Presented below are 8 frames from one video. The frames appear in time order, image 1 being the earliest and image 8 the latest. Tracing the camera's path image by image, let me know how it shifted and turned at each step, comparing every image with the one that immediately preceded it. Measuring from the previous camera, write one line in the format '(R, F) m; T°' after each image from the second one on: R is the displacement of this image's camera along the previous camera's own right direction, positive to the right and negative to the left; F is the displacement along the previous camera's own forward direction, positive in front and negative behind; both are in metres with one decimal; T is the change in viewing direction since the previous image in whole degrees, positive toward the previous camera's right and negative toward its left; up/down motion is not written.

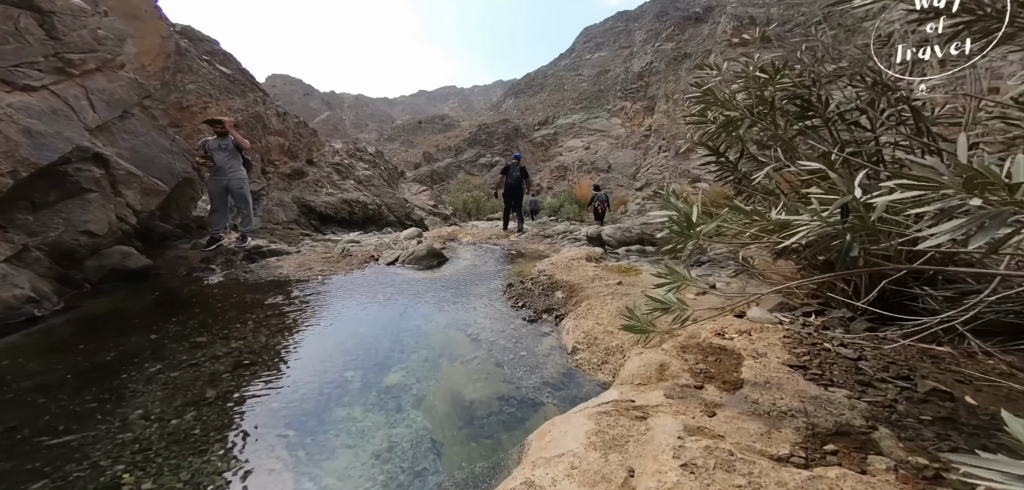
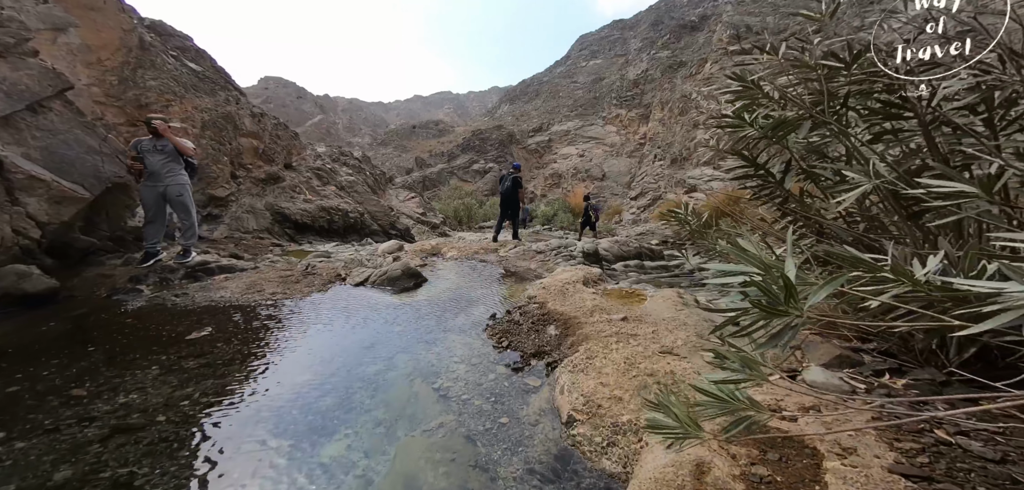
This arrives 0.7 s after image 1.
(+0.1, +0.6) m; +1°
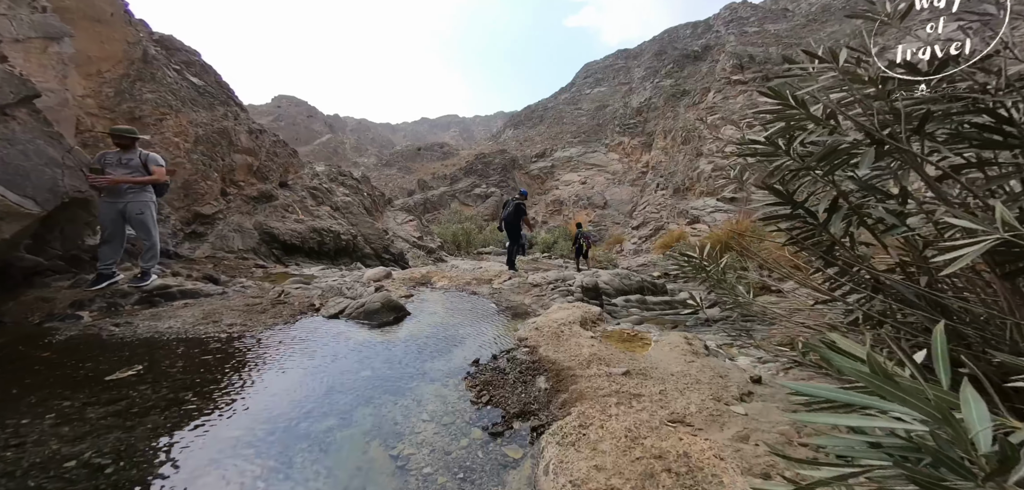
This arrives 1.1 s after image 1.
(+0.1, +0.4) m; 0°
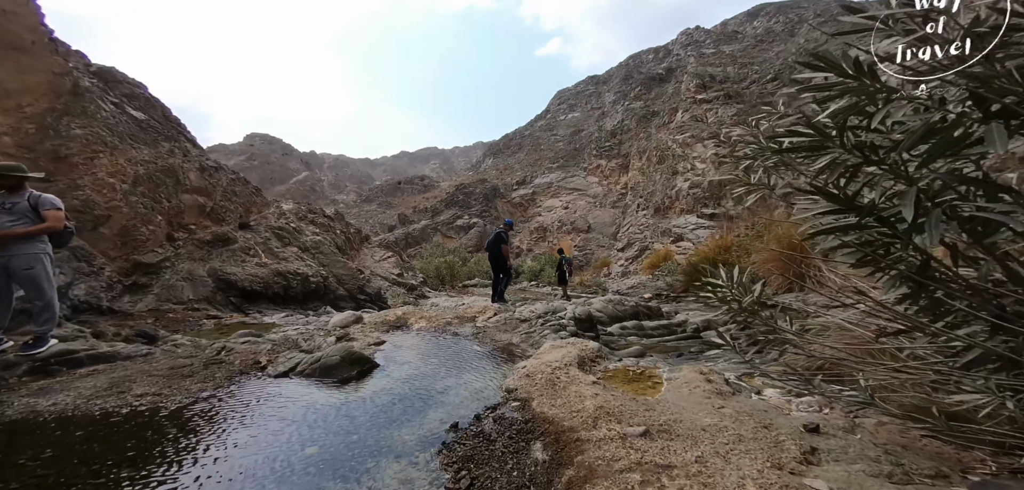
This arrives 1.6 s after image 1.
(0.0, +0.5) m; +2°
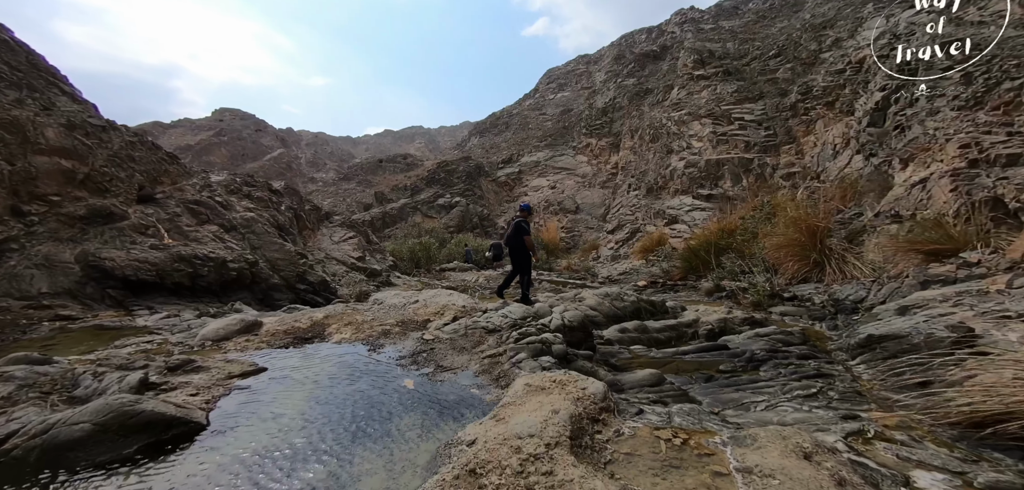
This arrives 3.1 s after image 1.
(+0.2, +1.6) m; +2°
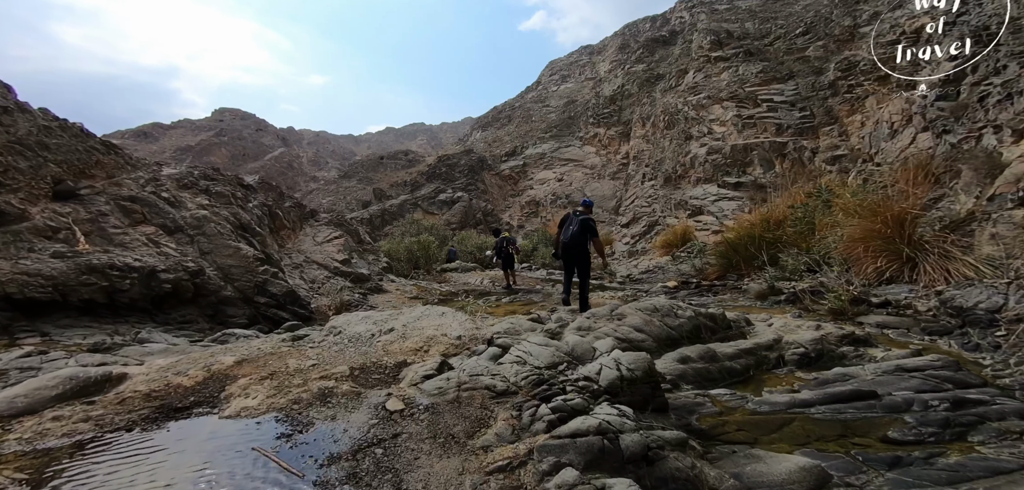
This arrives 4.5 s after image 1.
(-0.1, +1.5) m; -1°
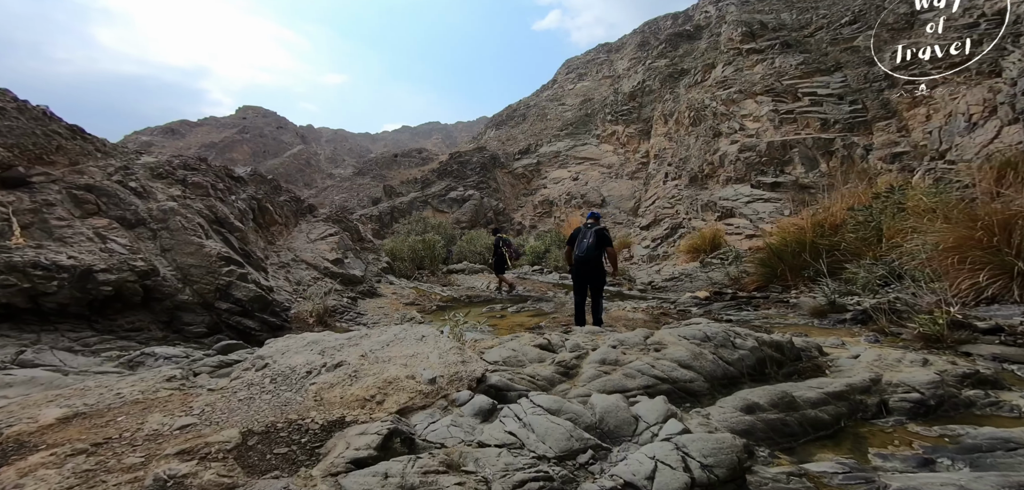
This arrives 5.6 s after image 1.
(+0.1, +1.0) m; -2°
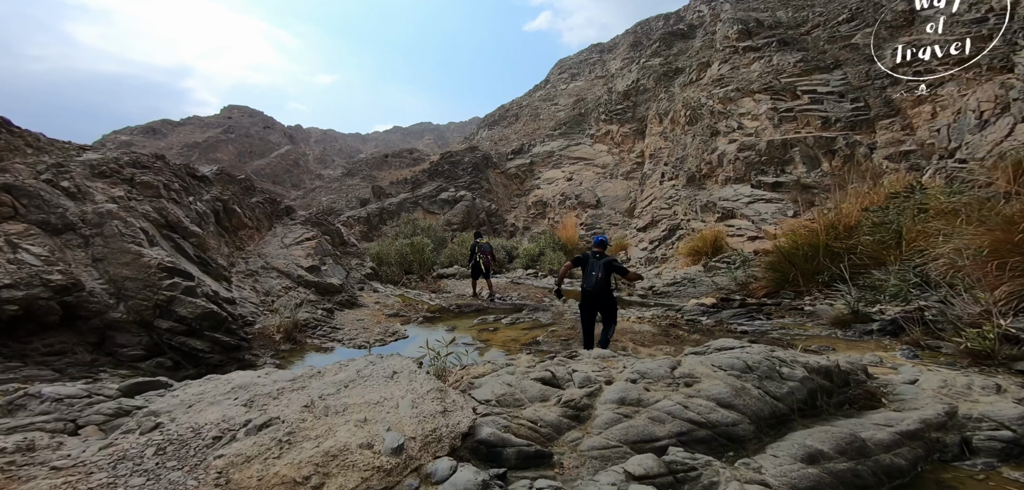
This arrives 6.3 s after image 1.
(0.0, +0.6) m; +1°
